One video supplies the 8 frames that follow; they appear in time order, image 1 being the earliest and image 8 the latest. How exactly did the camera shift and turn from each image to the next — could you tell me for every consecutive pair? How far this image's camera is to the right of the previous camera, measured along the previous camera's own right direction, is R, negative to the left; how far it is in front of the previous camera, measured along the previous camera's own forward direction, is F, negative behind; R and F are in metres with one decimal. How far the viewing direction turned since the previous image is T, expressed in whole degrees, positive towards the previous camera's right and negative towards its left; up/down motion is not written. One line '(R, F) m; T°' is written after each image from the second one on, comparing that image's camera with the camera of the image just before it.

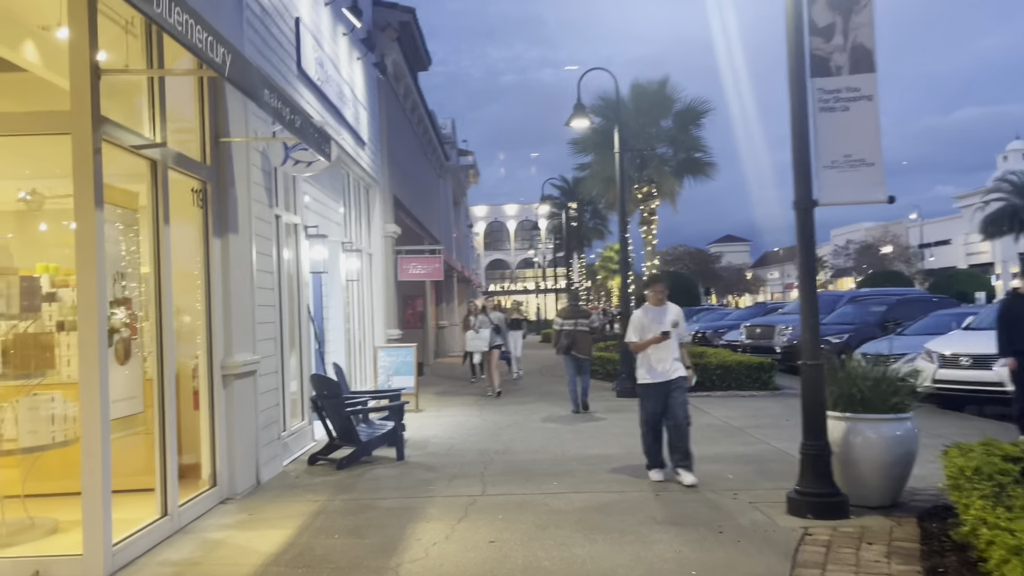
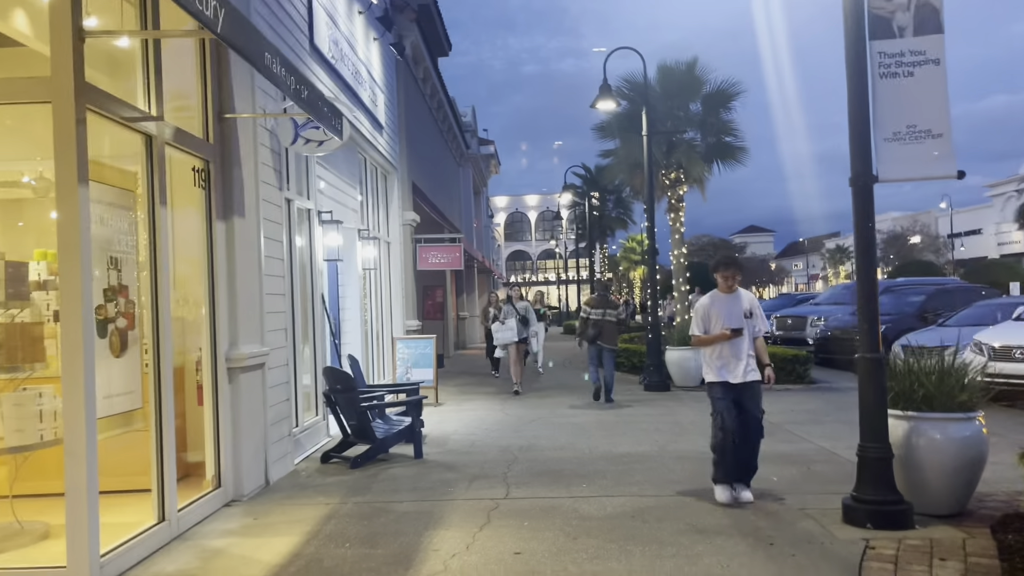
(0.0, +0.5) m; -1°
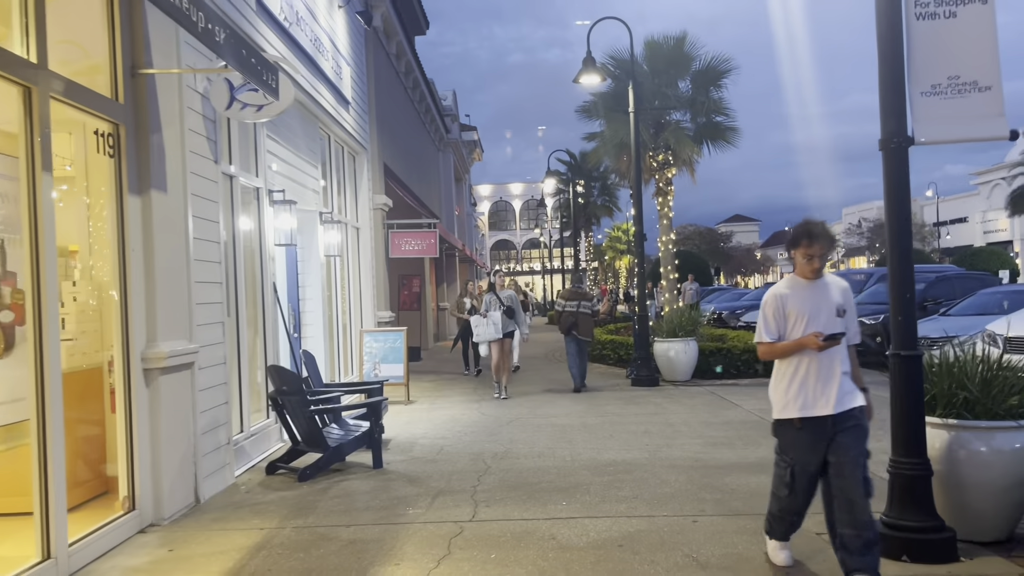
(+0.1, +1.0) m; +1°
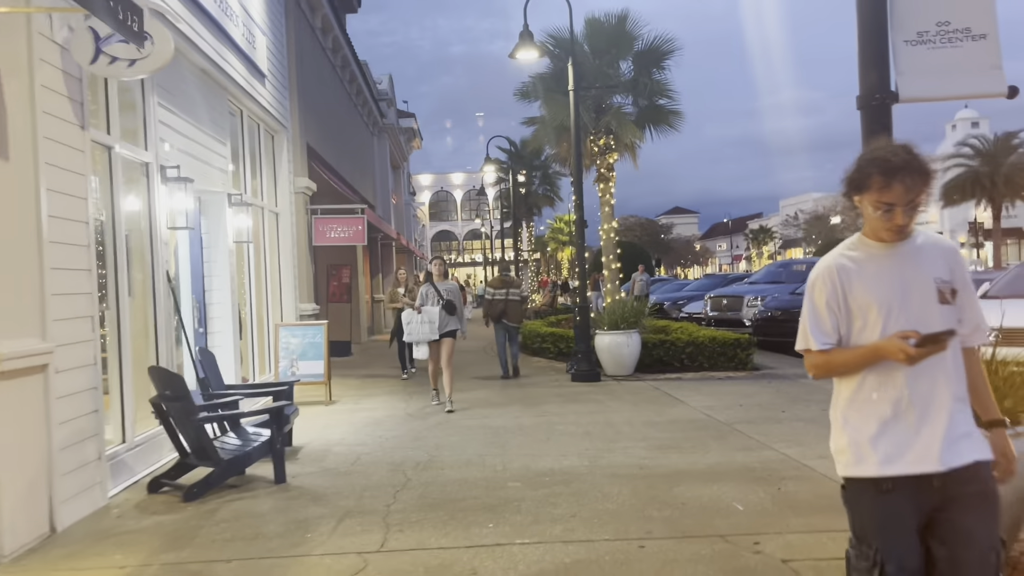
(+0.2, +0.8) m; +4°
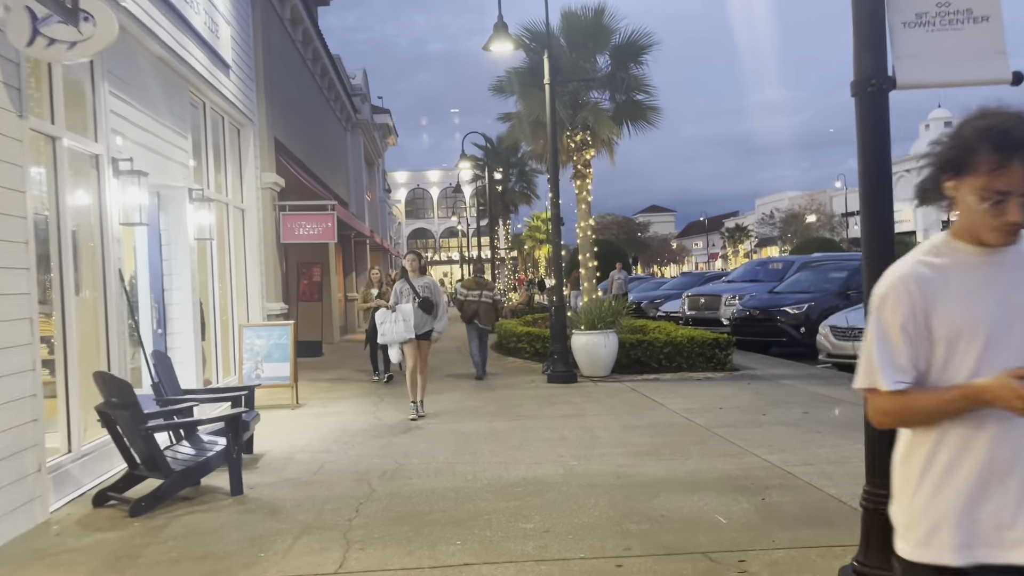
(0.0, +0.3) m; +2°
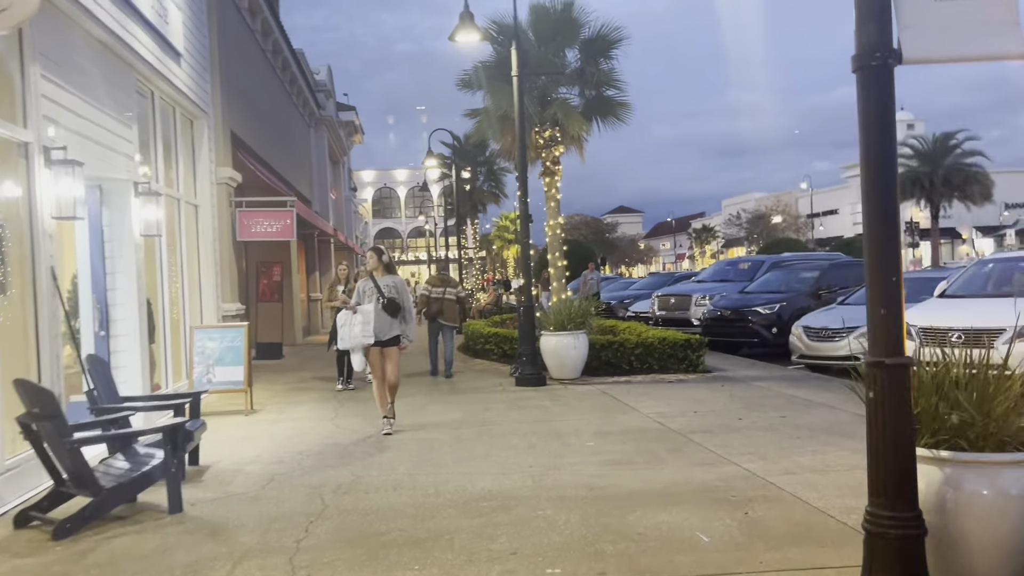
(0.0, +0.4) m; +2°
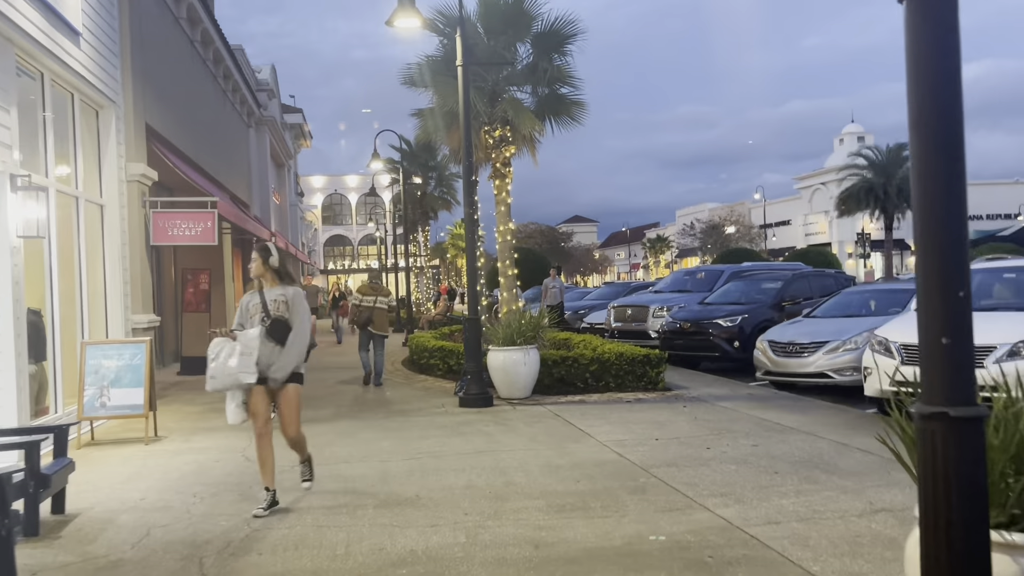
(+0.1, +1.0) m; +3°
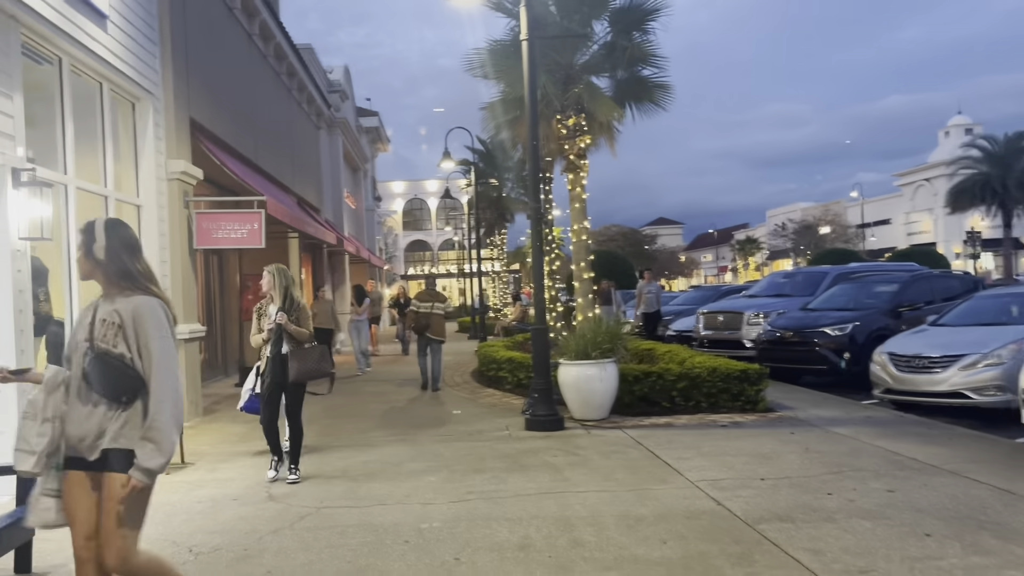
(+0.1, +1.3) m; -6°
